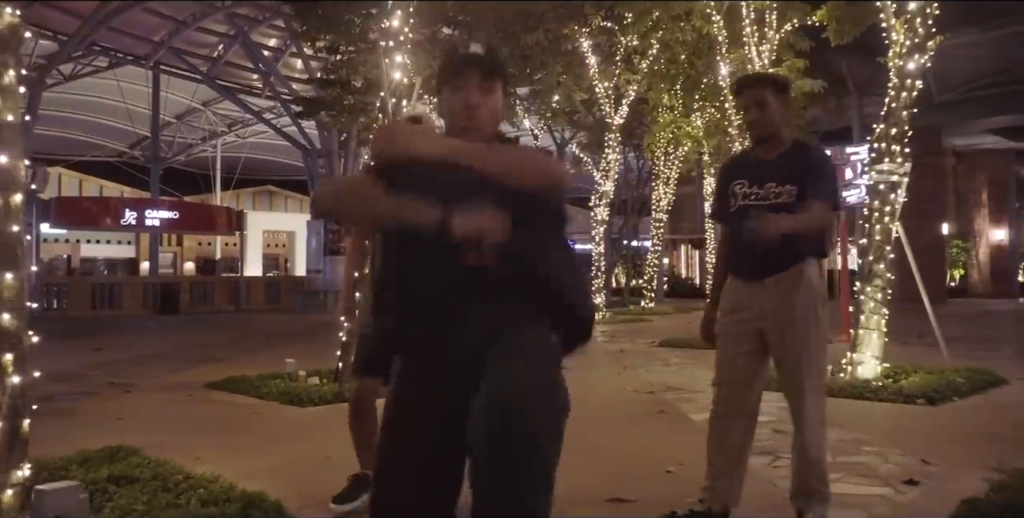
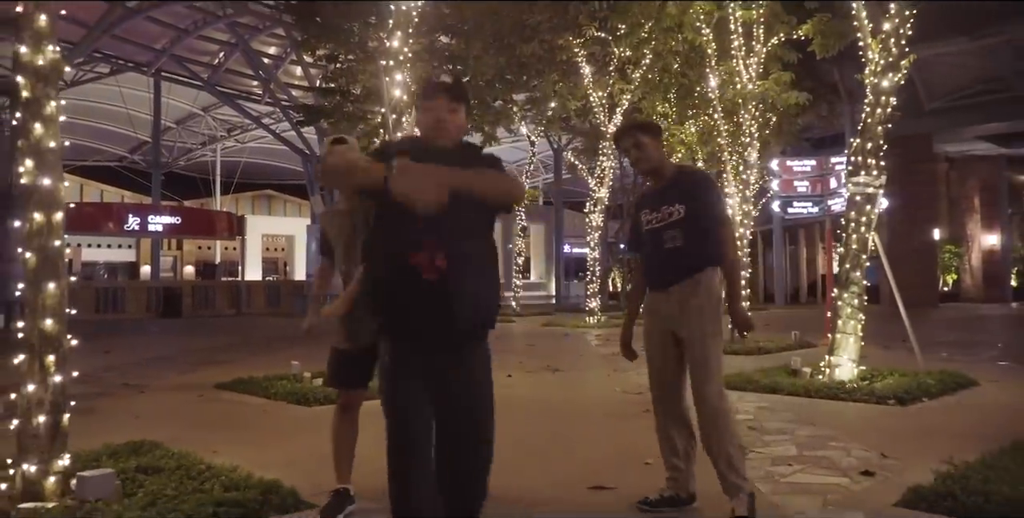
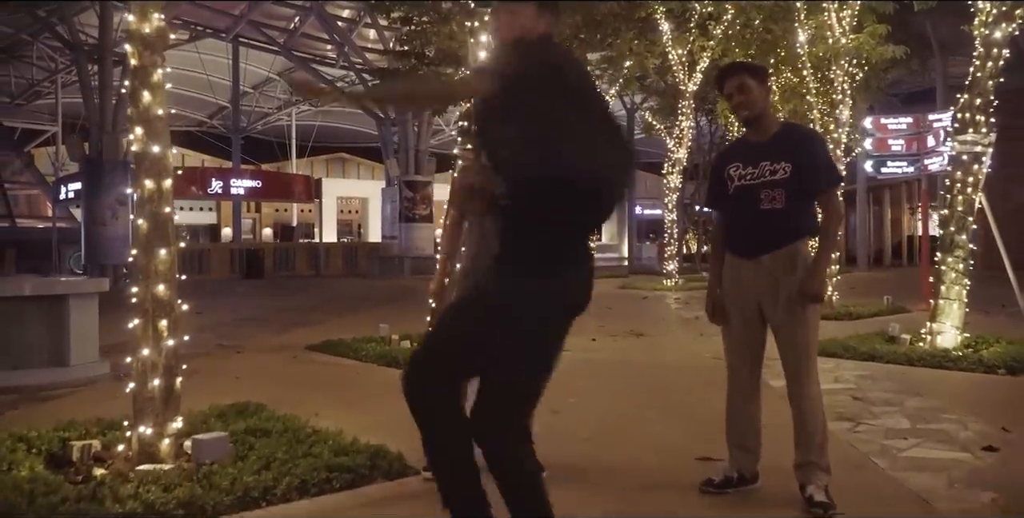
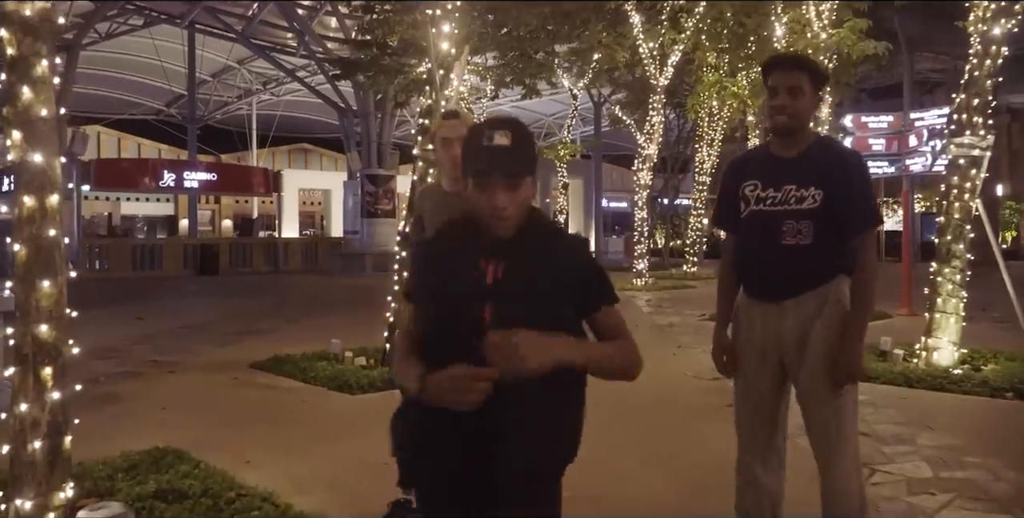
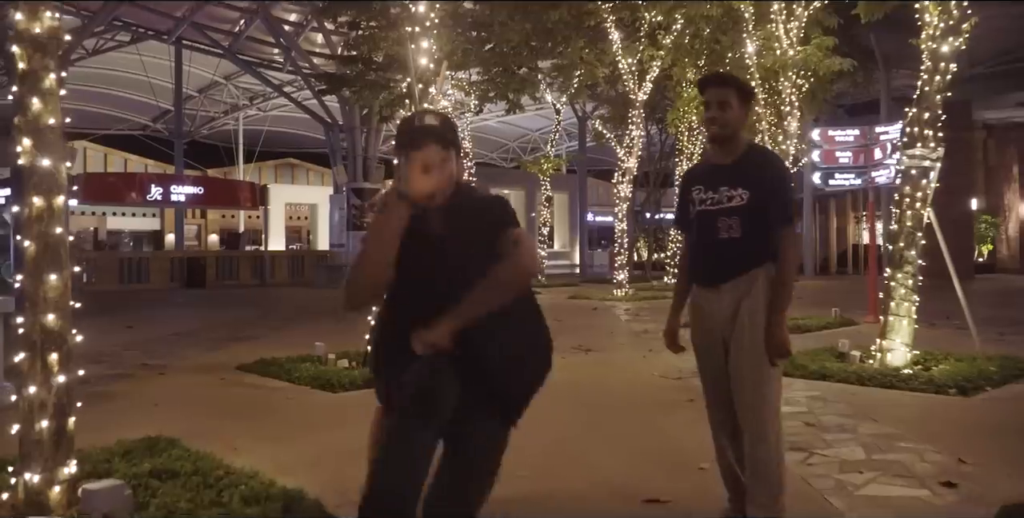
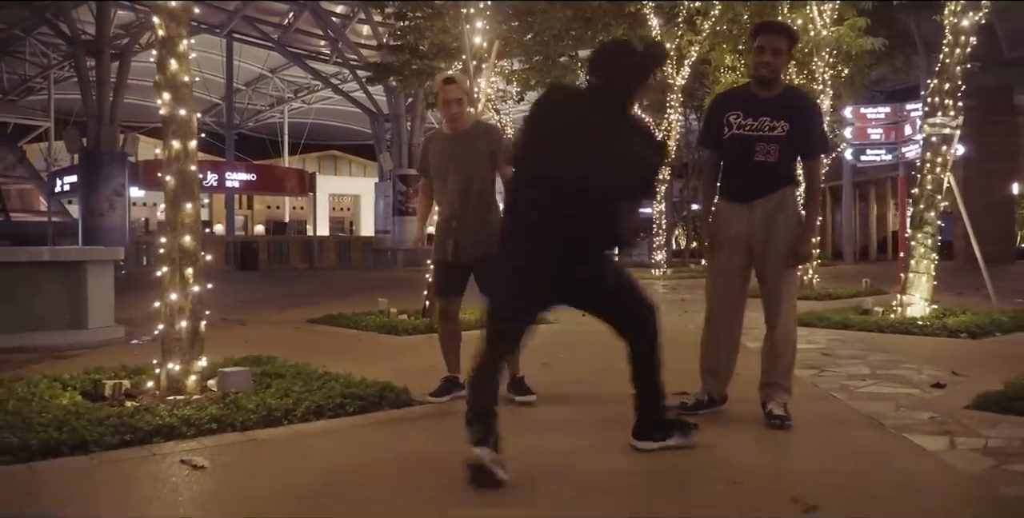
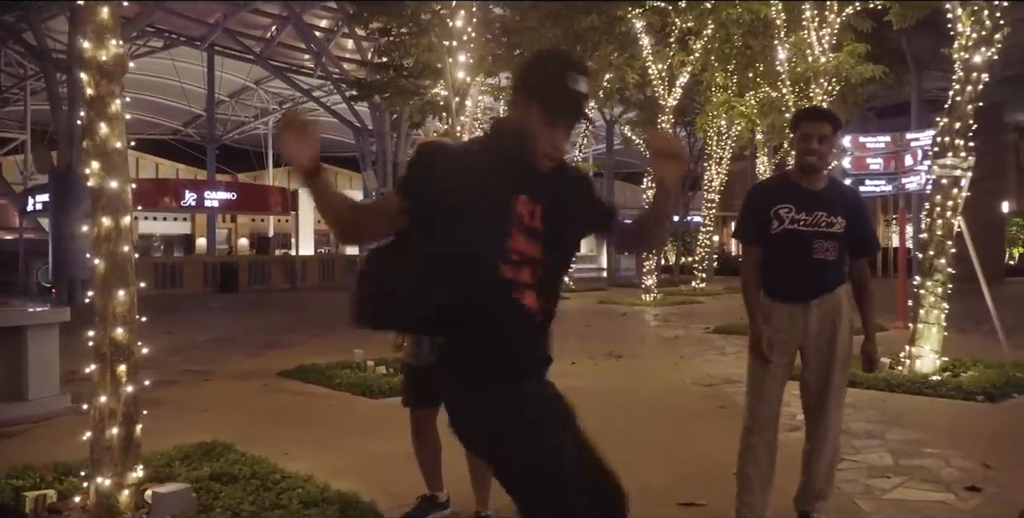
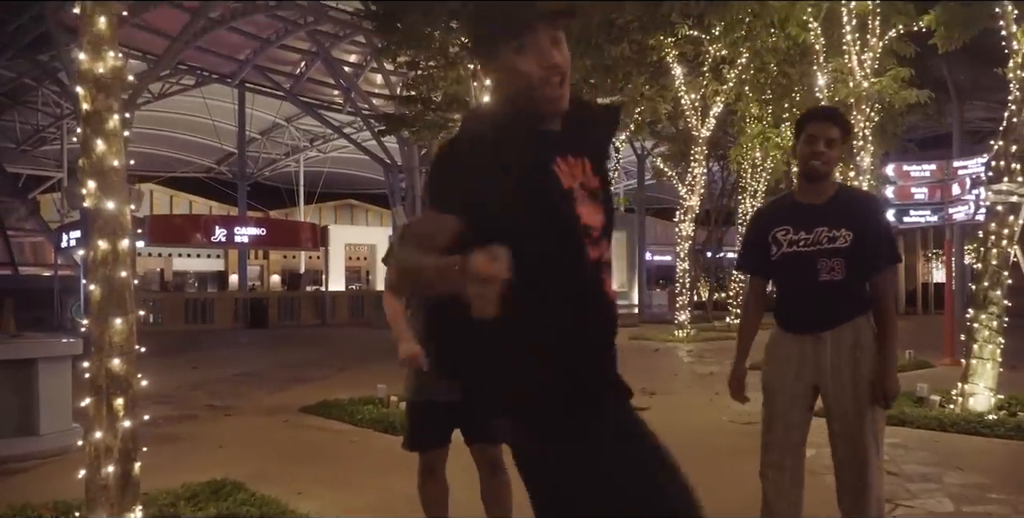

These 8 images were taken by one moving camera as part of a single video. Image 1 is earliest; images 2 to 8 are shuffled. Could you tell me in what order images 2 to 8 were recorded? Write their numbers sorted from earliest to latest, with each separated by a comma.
2, 5, 4, 6, 3, 8, 7
